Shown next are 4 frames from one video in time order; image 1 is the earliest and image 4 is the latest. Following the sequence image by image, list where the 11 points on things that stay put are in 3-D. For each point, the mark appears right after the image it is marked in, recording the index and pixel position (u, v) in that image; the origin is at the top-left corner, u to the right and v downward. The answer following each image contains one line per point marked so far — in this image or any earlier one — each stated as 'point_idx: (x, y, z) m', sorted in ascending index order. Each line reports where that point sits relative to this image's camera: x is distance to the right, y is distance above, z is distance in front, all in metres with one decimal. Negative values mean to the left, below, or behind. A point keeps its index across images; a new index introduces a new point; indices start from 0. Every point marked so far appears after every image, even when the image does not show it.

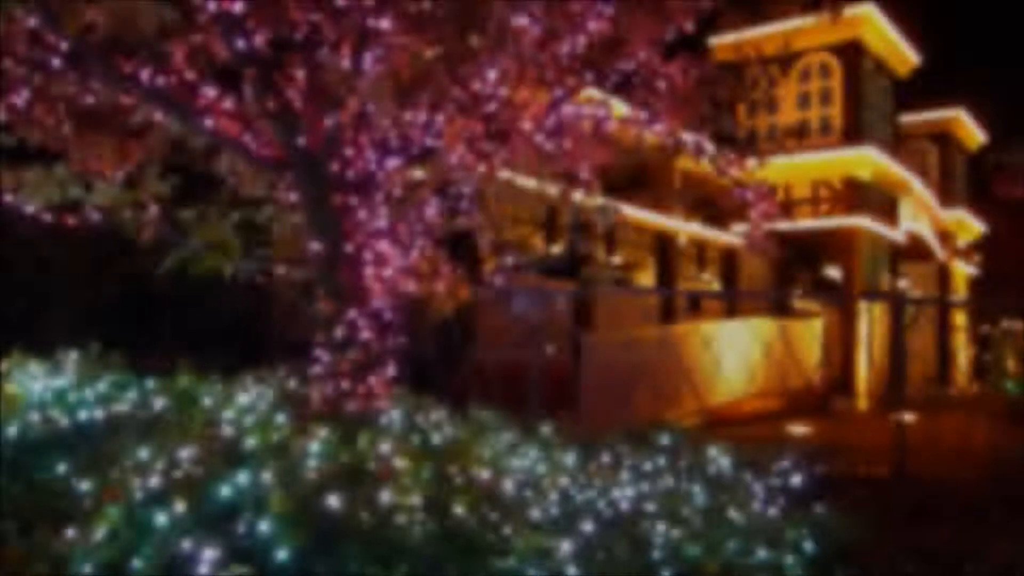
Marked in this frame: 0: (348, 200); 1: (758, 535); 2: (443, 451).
0: (-0.8, +0.4, +4.7) m
1: (+1.2, -1.2, +4.2) m
2: (-0.3, -0.7, +3.8) m
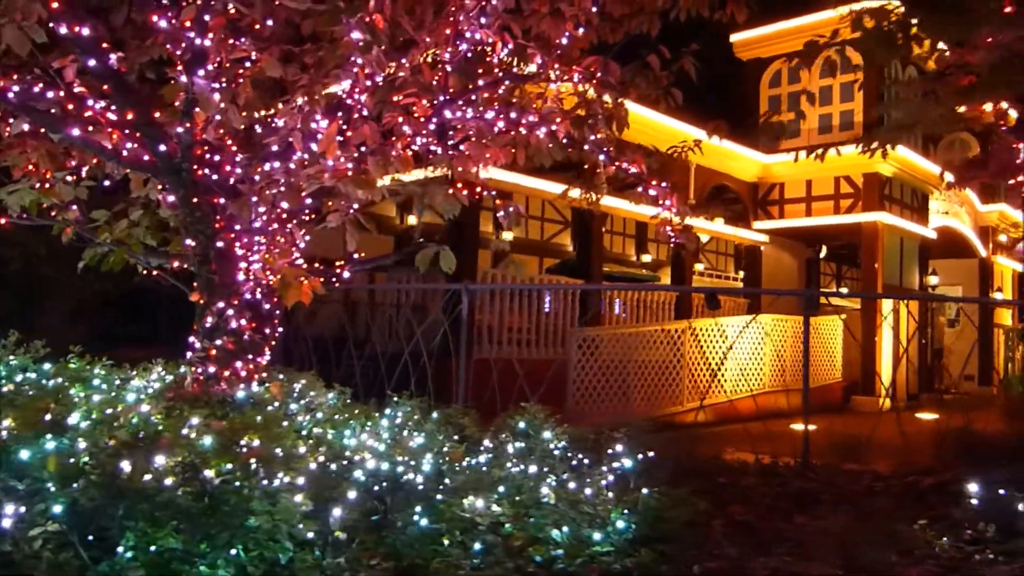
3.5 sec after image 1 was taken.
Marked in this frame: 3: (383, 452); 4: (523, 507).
0: (-1.6, +0.5, +5.1) m
1: (+0.3, -1.1, +4.5) m
2: (-1.2, -0.6, +4.2) m
3: (-0.6, -0.8, +4.6) m
4: (+0.1, -1.1, +4.5) m
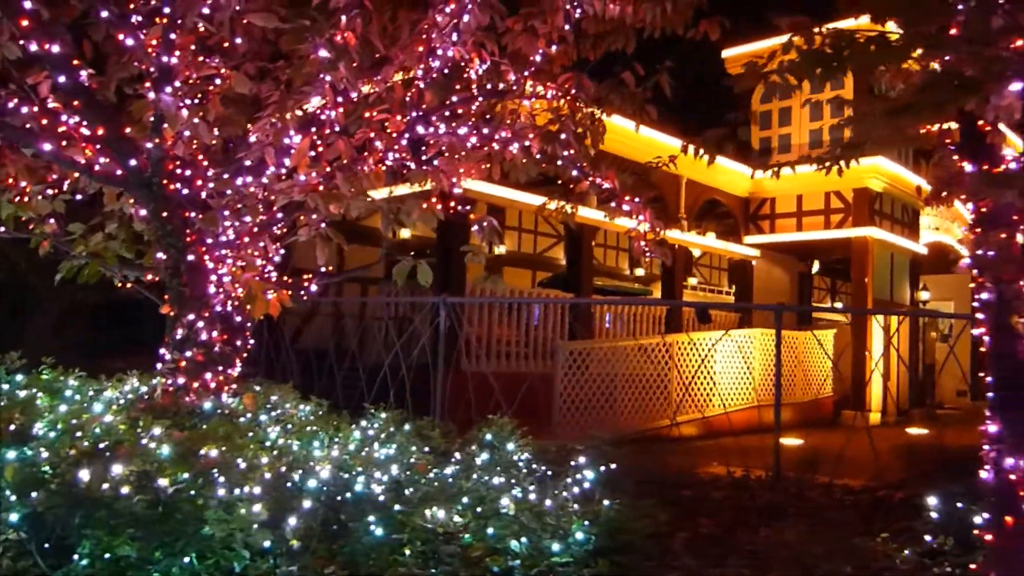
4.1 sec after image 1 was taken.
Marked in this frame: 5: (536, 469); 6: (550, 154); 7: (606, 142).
0: (-1.8, +0.4, +5.2) m
1: (+0.1, -1.2, +4.6) m
2: (-1.4, -0.7, +4.3) m
3: (-0.8, -0.9, +4.6) m
4: (-0.1, -1.1, +4.6) m
5: (+0.2, -1.1, +5.4) m
6: (+0.3, +1.0, +6.7) m
7: (+0.9, +1.5, +9.3) m
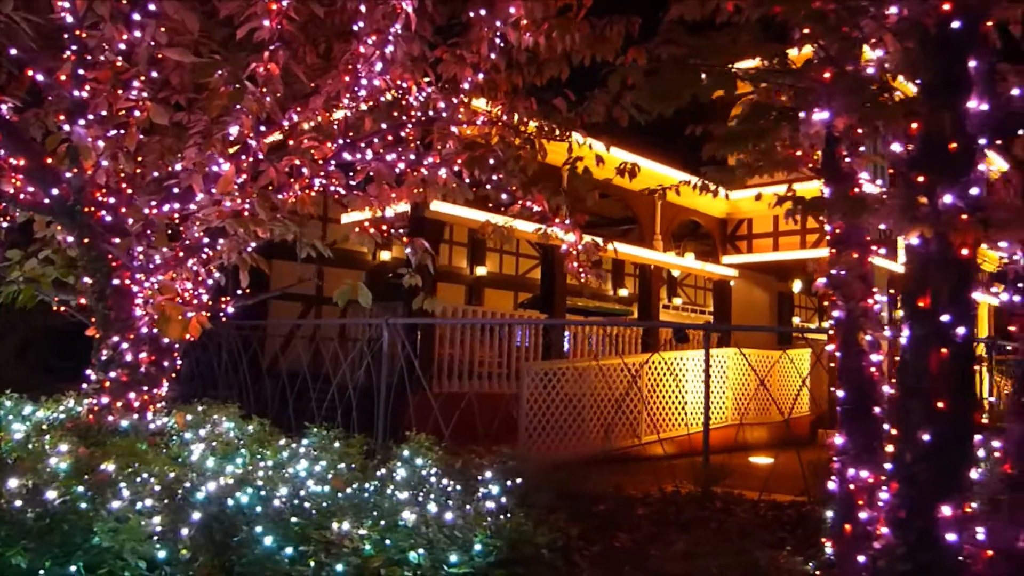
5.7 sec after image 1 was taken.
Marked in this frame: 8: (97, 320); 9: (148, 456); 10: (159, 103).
0: (-2.3, +0.3, +5.4) m
1: (-0.4, -1.3, +4.7) m
2: (-1.9, -0.8, +4.5) m
3: (-1.3, -1.0, +4.8) m
4: (-0.6, -1.2, +4.7) m
5: (-0.3, -1.2, +5.5) m
6: (-0.2, +0.8, +6.9) m
7: (+0.4, +1.3, +9.6) m
8: (-2.4, -0.2, +5.5) m
9: (-1.8, -0.9, +4.7) m
10: (-2.1, +1.1, +5.6) m
